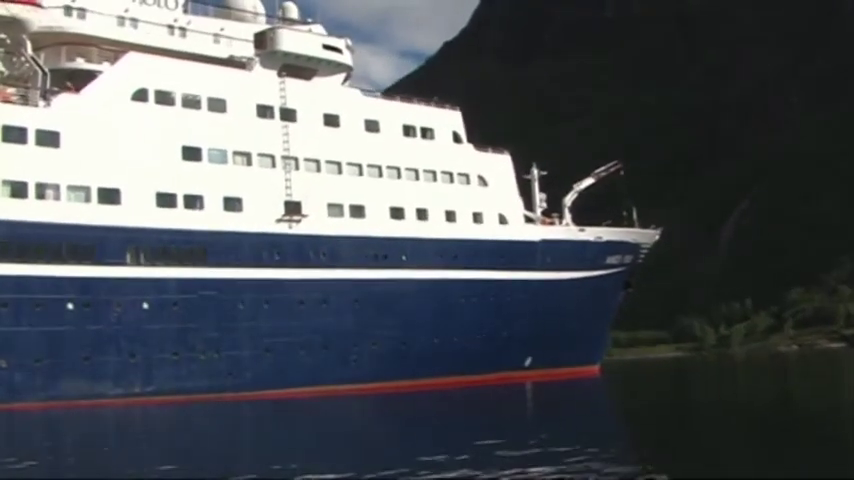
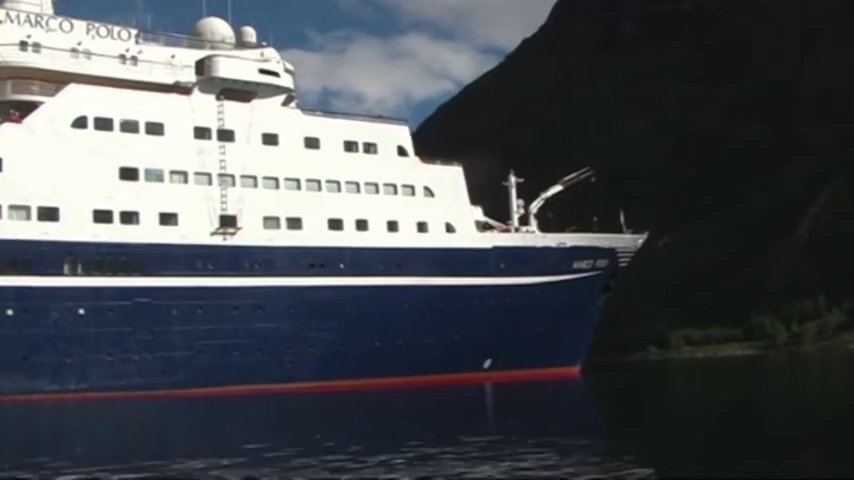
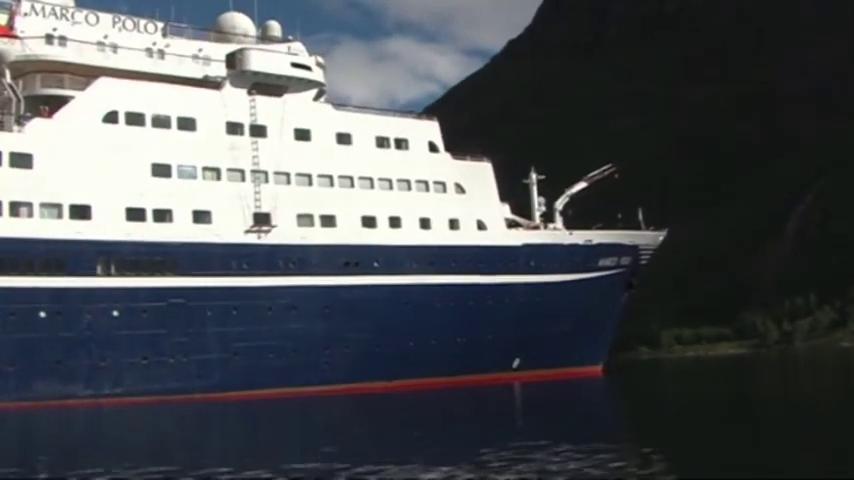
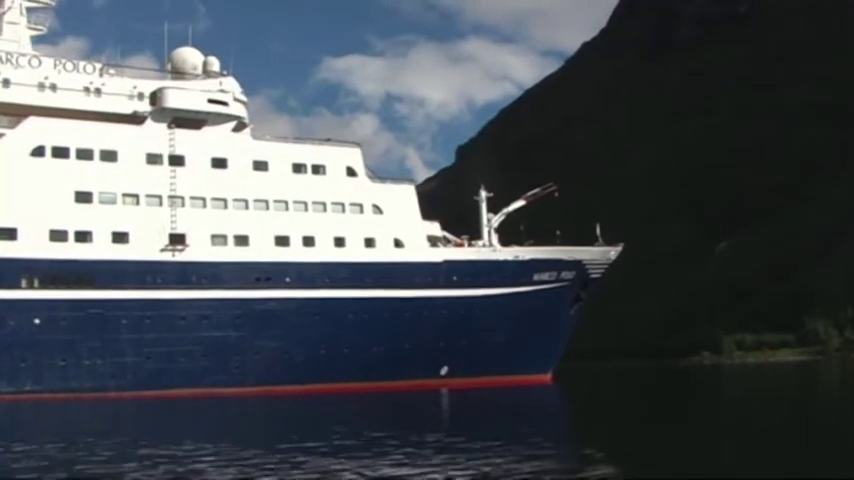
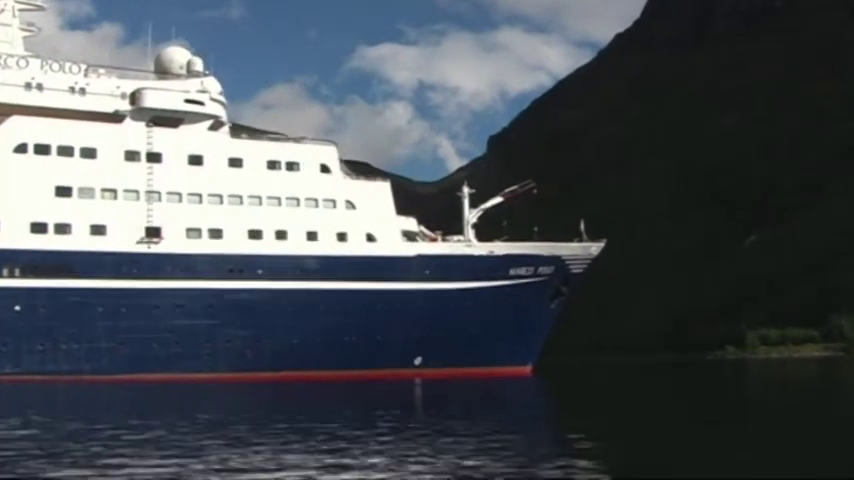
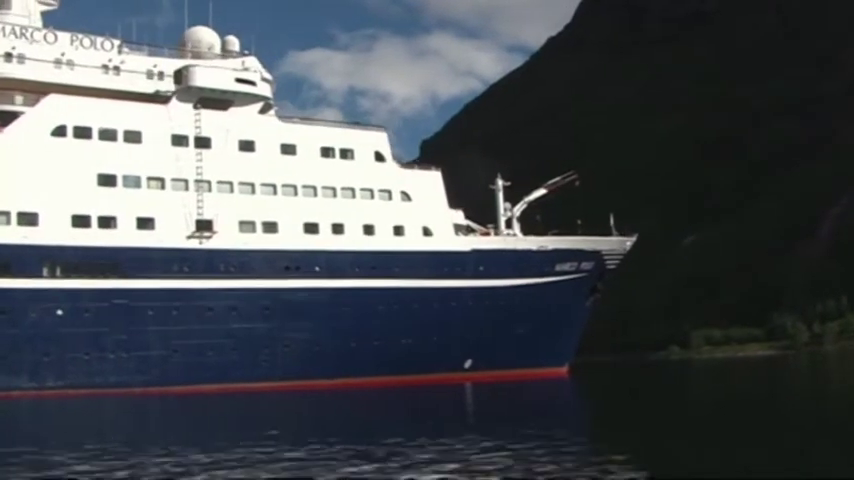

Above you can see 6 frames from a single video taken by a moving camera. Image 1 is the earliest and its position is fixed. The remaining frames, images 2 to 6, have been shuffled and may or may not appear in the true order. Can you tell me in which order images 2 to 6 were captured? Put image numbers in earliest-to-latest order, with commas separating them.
3, 2, 6, 4, 5
